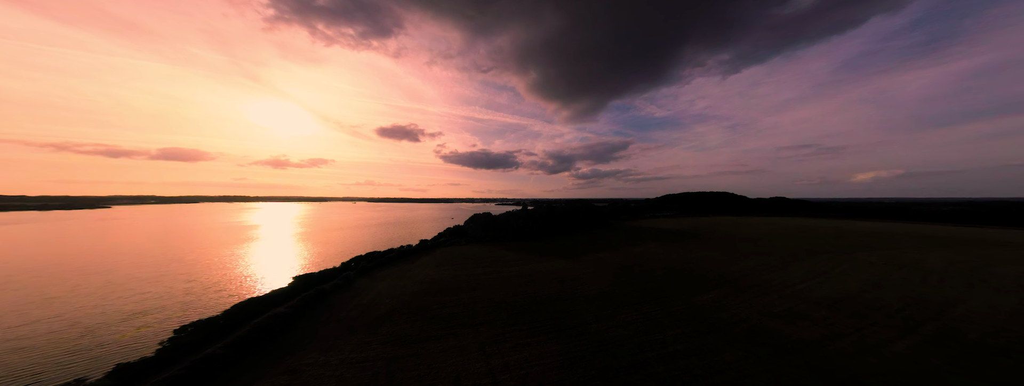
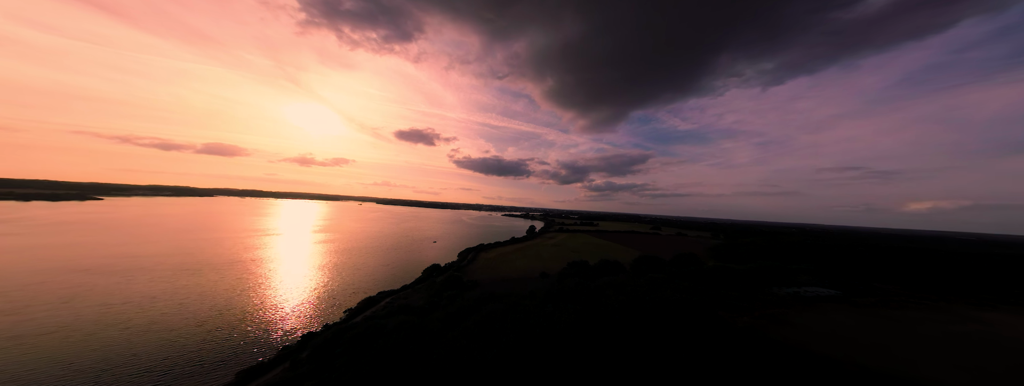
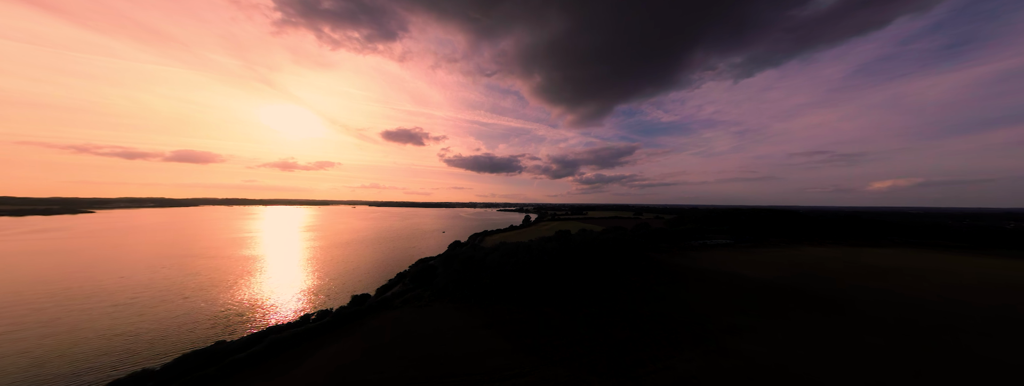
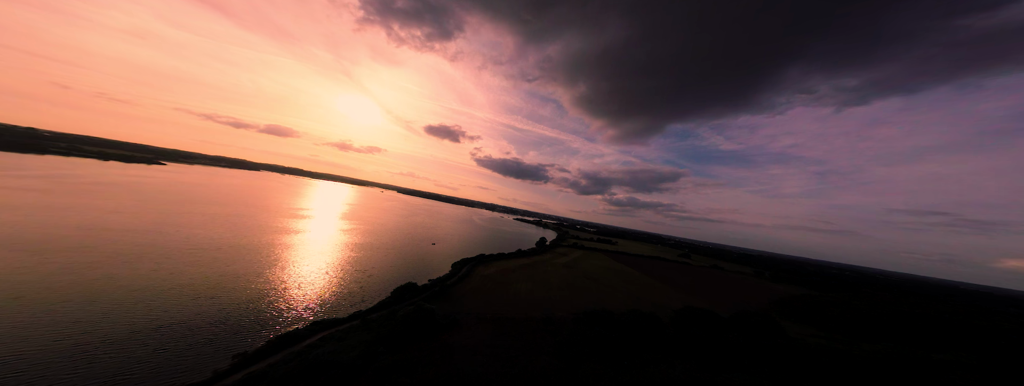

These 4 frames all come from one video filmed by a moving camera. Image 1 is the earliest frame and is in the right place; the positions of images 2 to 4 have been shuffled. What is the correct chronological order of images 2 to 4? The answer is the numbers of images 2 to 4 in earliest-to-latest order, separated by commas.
3, 2, 4
